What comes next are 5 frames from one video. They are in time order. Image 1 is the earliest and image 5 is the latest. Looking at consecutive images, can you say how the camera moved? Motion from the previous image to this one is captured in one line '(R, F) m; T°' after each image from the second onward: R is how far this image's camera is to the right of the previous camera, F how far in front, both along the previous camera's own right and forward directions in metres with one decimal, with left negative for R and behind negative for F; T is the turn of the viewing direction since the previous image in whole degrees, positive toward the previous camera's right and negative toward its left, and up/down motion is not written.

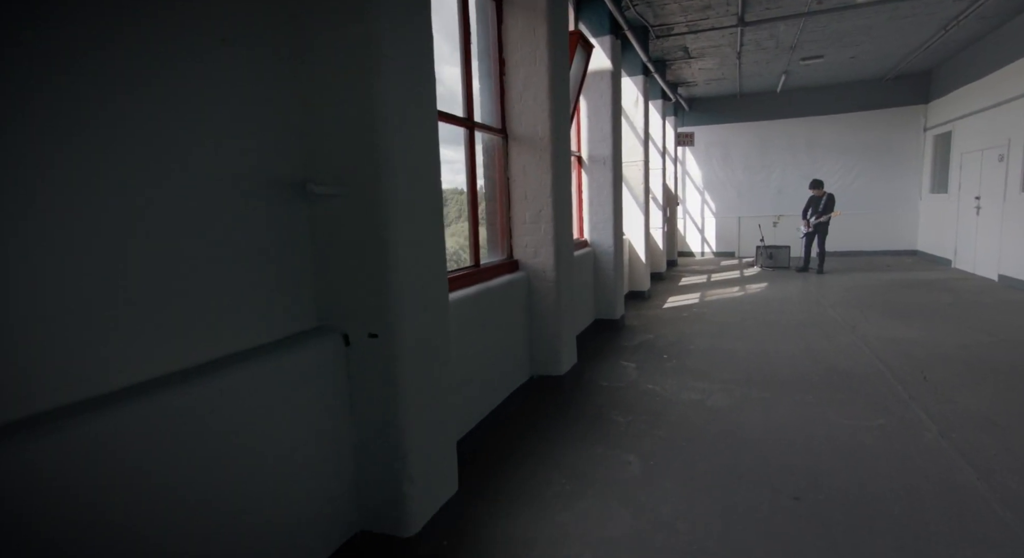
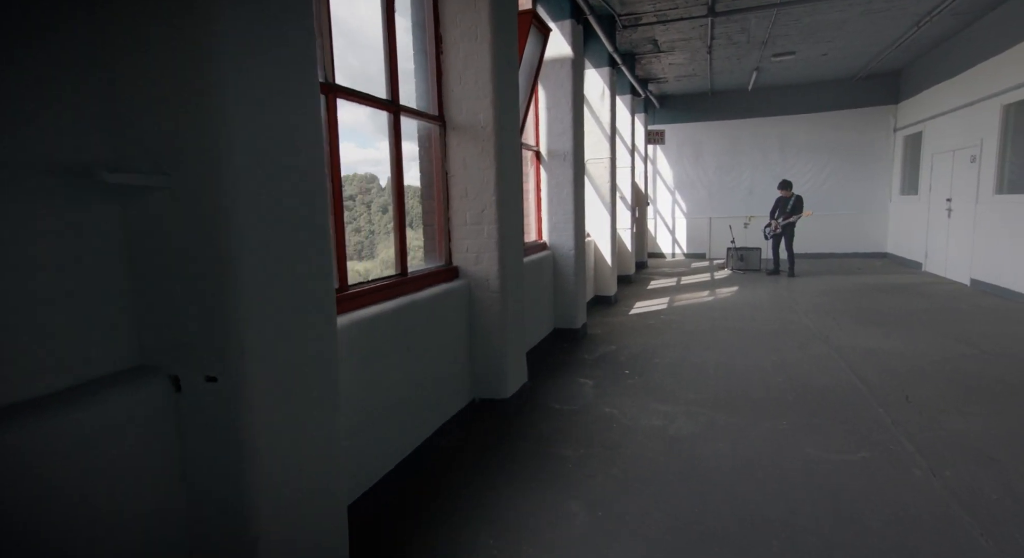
(+0.2, +0.5) m; +3°
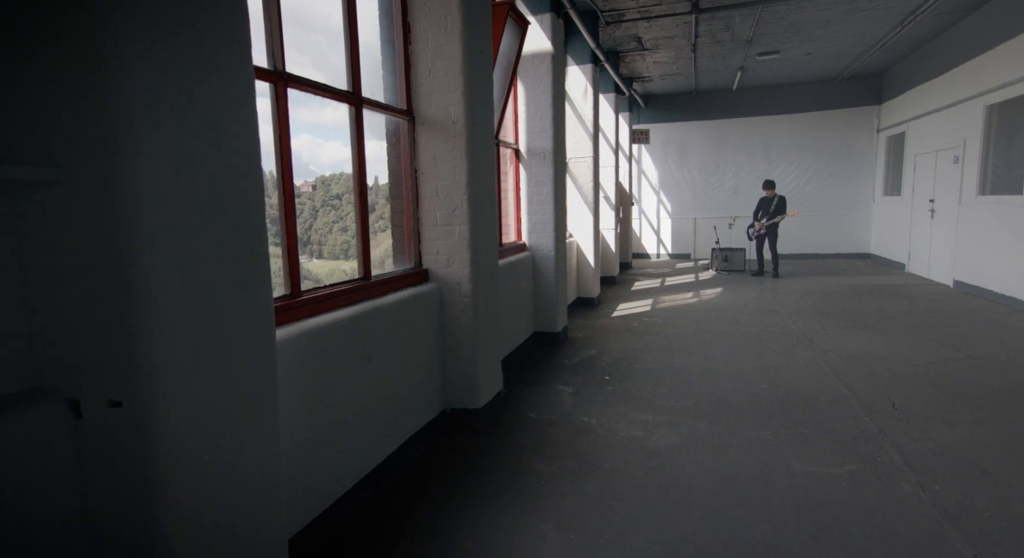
(+0.1, +0.2) m; +1°
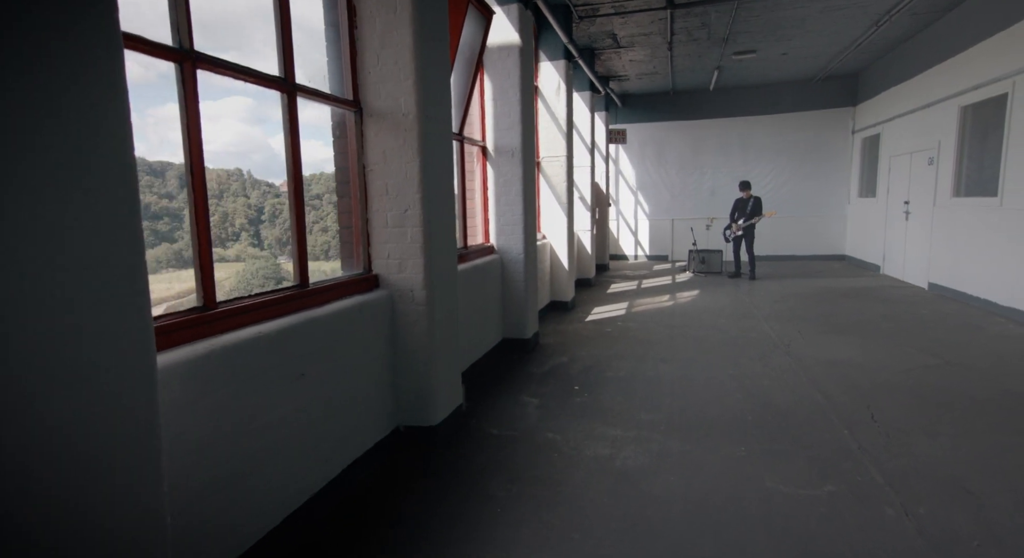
(+0.1, +0.2) m; +2°
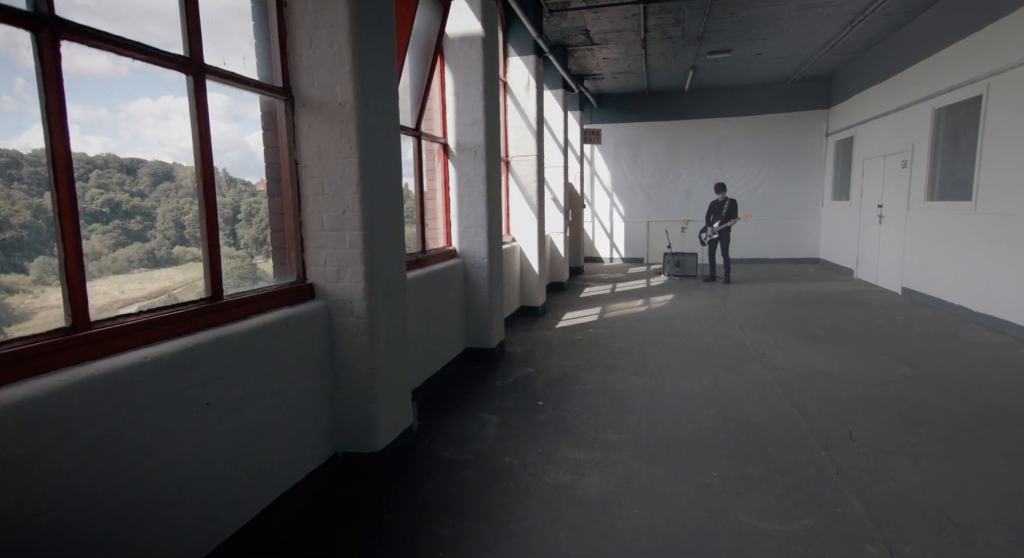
(+0.1, +0.3) m; +2°
